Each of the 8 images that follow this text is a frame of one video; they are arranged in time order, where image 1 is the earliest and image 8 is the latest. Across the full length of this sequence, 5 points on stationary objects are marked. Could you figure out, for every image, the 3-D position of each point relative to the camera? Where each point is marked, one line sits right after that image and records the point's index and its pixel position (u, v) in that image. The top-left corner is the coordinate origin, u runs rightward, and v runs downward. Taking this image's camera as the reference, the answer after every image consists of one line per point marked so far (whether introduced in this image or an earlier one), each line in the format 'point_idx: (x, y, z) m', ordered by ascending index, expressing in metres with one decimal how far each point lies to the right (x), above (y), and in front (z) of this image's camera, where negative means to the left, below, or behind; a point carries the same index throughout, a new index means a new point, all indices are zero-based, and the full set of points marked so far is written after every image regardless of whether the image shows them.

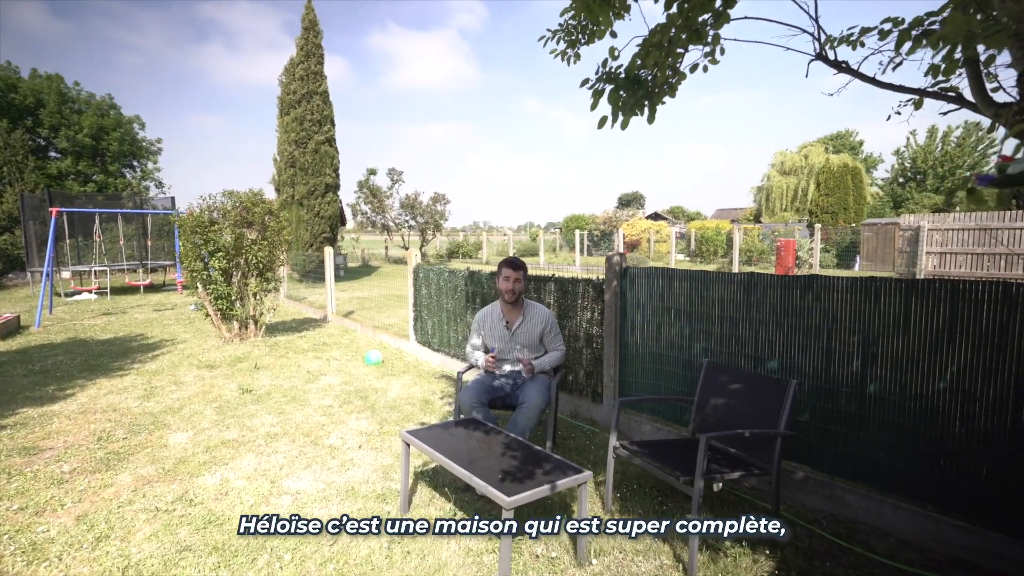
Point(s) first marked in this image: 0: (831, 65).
0: (+1.7, +1.2, +3.0) m
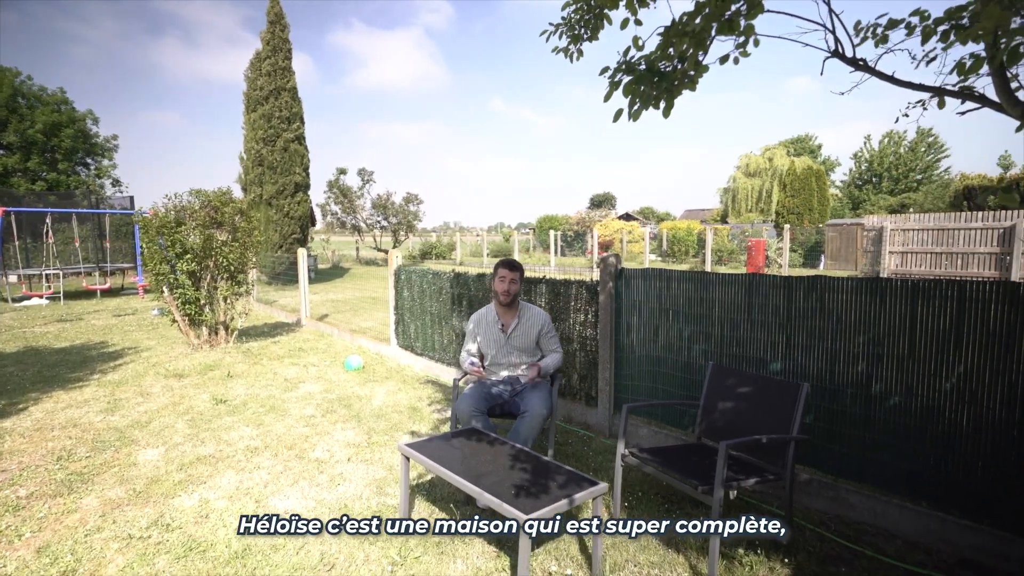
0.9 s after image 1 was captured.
0: (+1.8, +1.2, +2.9) m
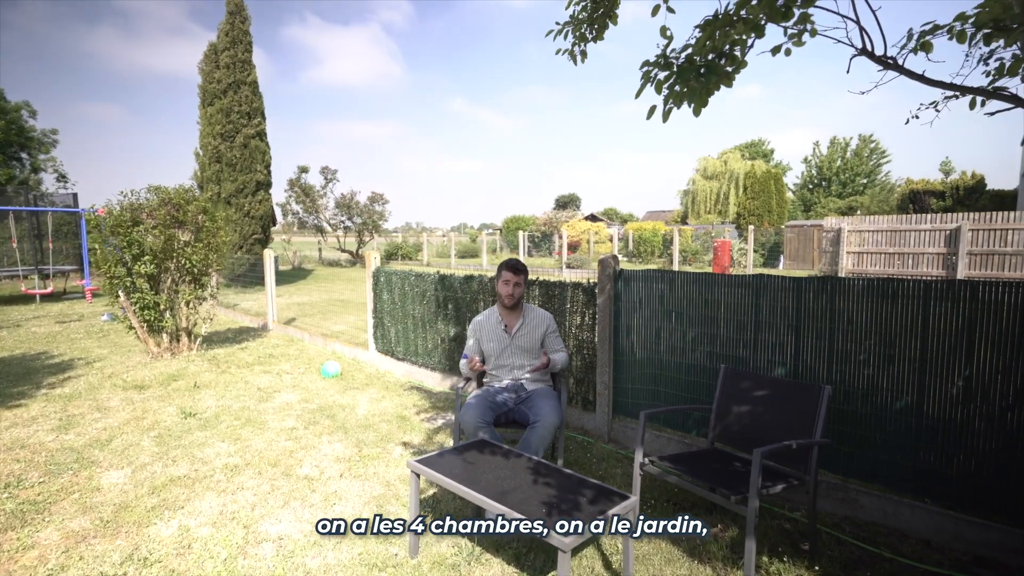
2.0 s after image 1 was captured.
0: (+1.9, +1.2, +2.9) m
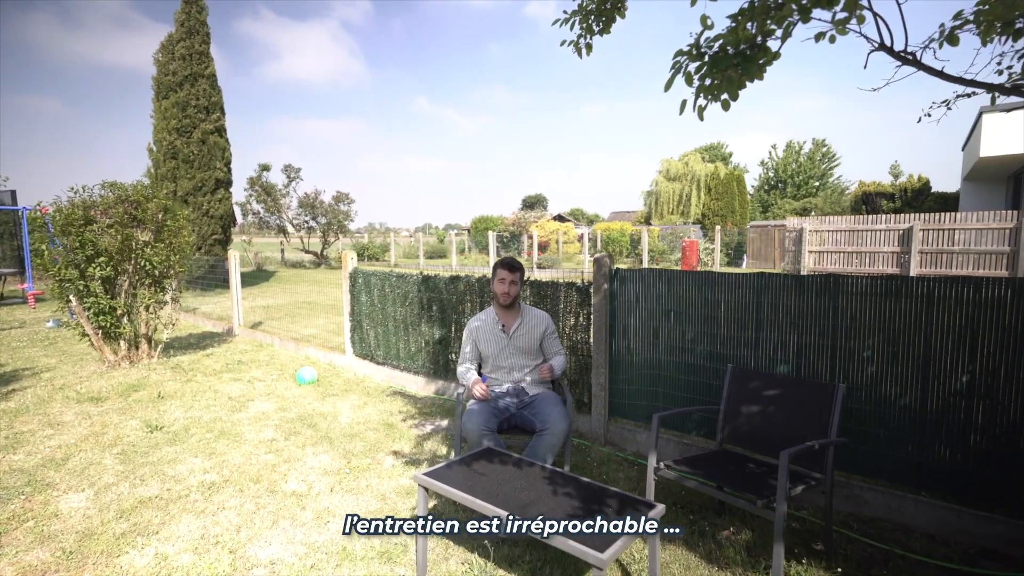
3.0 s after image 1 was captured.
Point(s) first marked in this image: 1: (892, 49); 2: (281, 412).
0: (+2.0, +1.2, +2.8) m
1: (+2.0, +1.2, +2.8) m
2: (-2.1, -1.1, +5.0) m
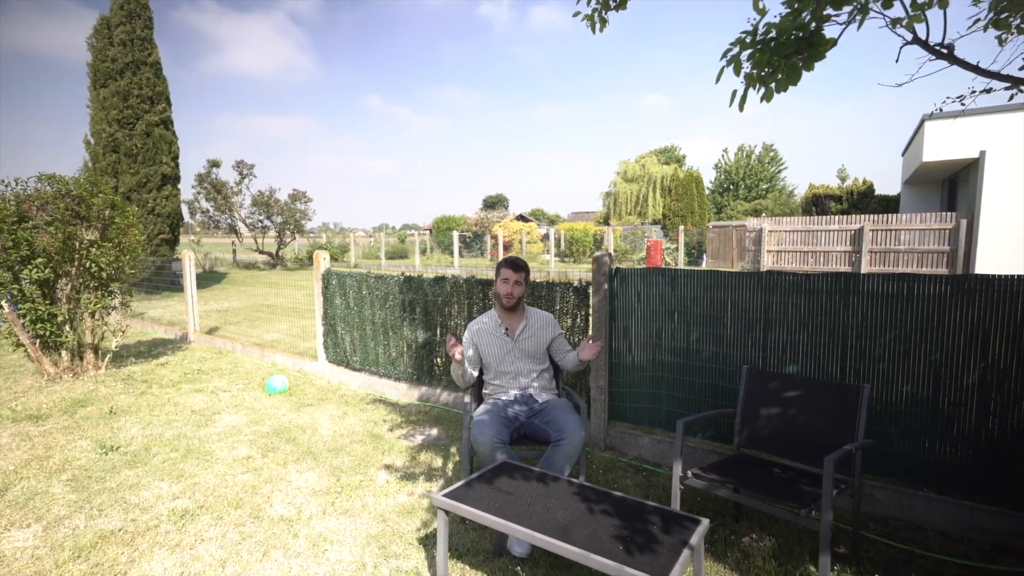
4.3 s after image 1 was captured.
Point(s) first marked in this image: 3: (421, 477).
0: (+2.1, +1.2, +2.8) m
1: (+2.1, +1.3, +2.8) m
2: (-2.2, -1.2, +4.6) m
3: (-0.6, -1.3, +3.8) m
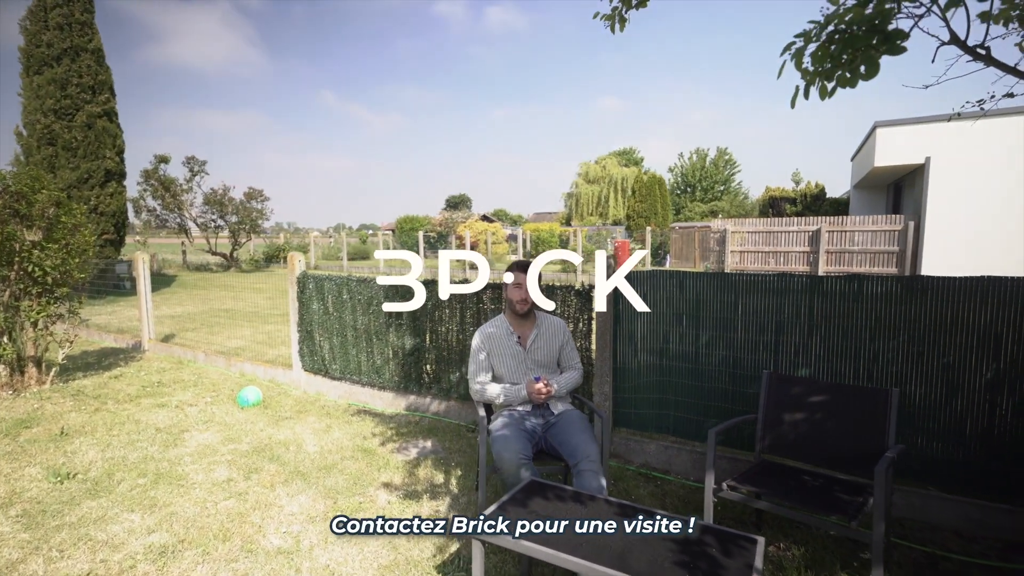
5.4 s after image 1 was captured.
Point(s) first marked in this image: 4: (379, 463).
0: (+2.2, +1.2, +2.7) m
1: (+2.2, +1.3, +2.7) m
2: (-2.2, -1.2, +4.2) m
3: (-0.6, -1.3, +3.5) m
4: (-1.0, -1.3, +4.0) m
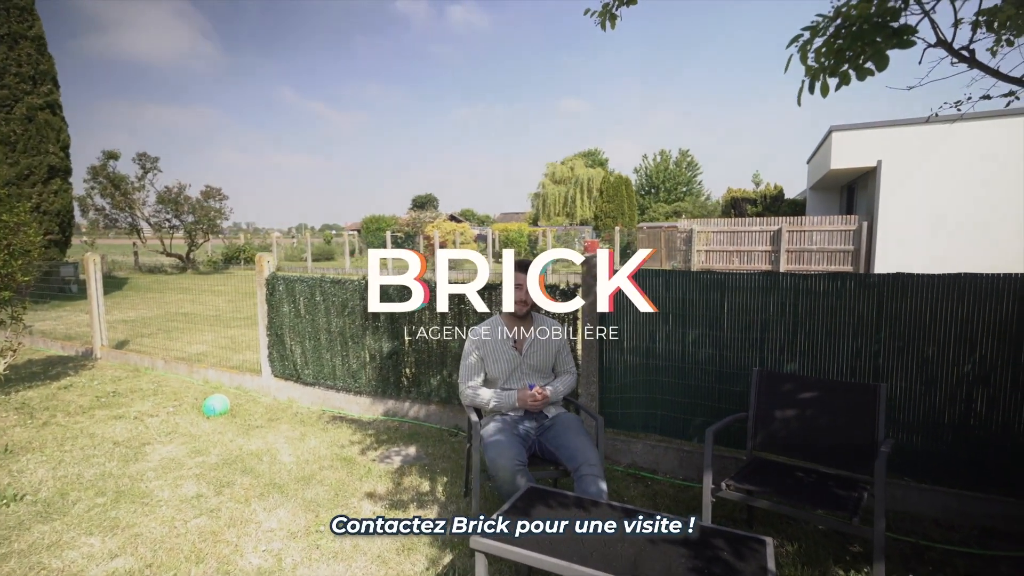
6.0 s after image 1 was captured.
0: (+2.2, +1.2, +2.7) m
1: (+2.2, +1.3, +2.7) m
2: (-2.3, -1.2, +3.9) m
3: (-0.6, -1.3, +3.4) m
4: (-1.1, -1.3, +3.8) m
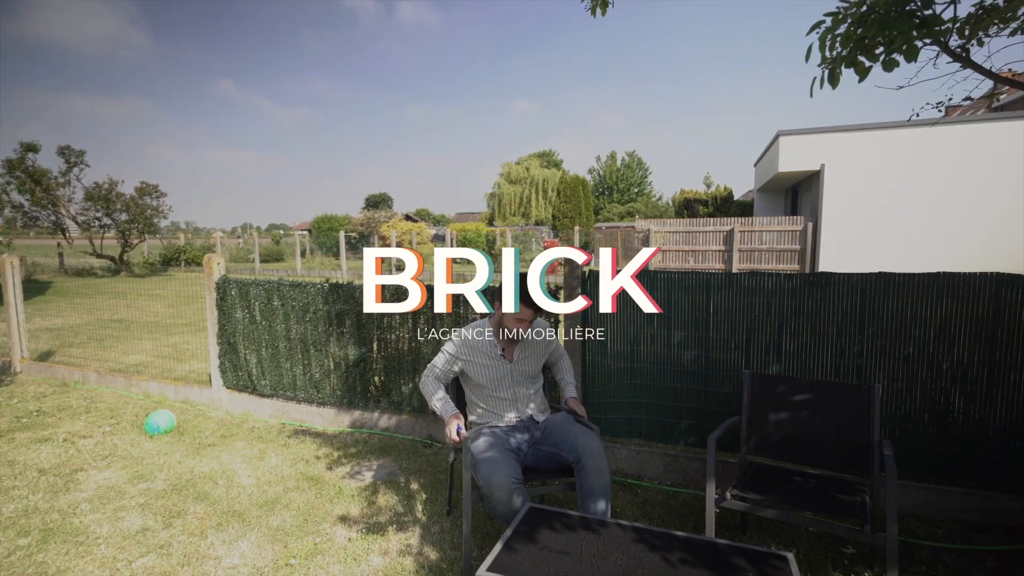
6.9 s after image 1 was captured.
0: (+2.2, +1.2, +2.7) m
1: (+2.2, +1.3, +2.7) m
2: (-2.4, -1.2, +3.5) m
3: (-0.7, -1.4, +3.1) m
4: (-1.2, -1.3, +3.5) m
